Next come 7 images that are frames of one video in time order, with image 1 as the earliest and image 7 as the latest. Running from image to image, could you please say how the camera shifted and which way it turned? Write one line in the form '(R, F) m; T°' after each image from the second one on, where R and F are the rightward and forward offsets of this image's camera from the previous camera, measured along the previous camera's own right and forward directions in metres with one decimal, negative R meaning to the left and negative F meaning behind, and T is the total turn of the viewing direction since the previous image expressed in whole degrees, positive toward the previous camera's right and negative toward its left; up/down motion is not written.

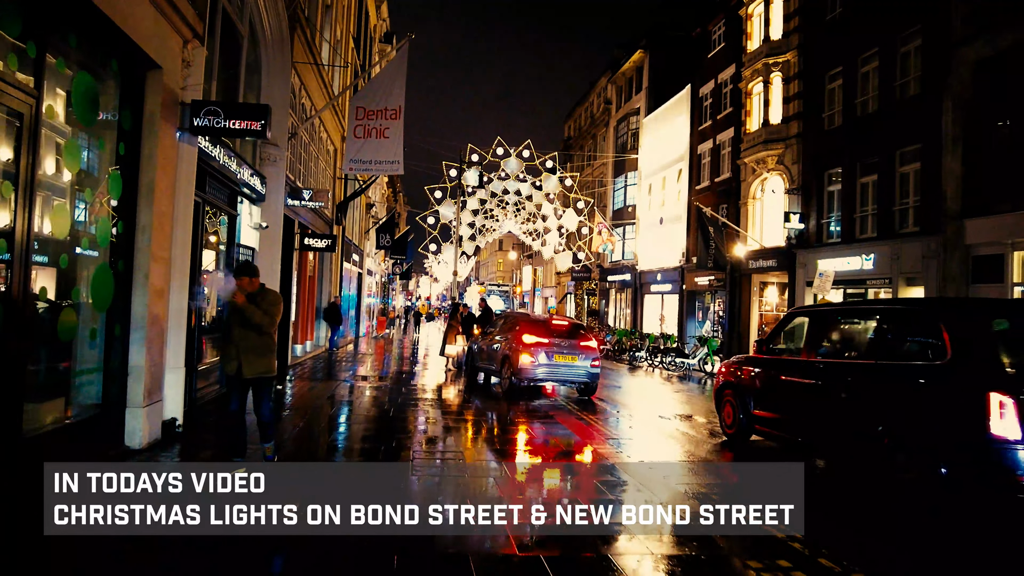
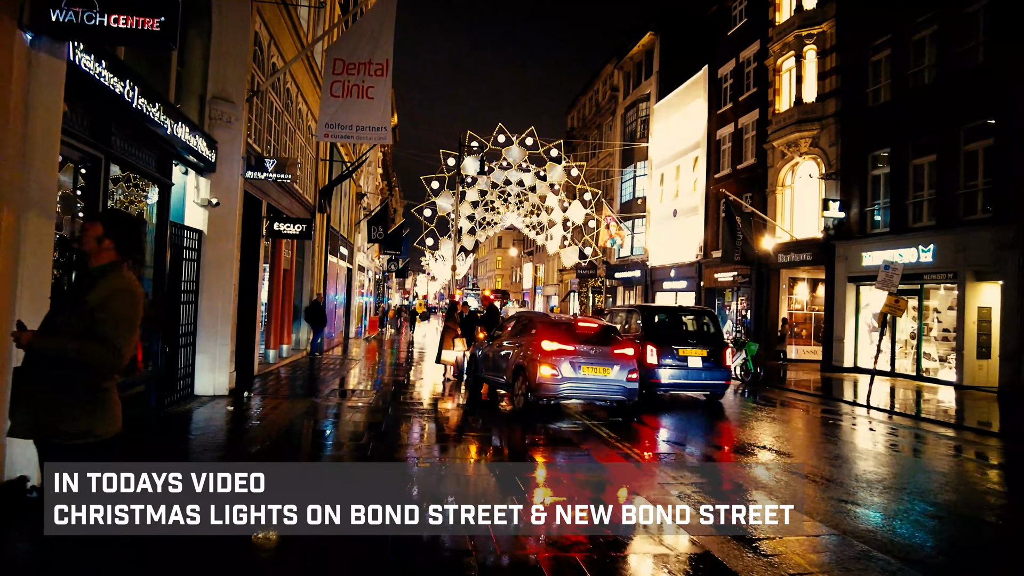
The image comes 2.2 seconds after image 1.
(-0.3, +2.7) m; 0°
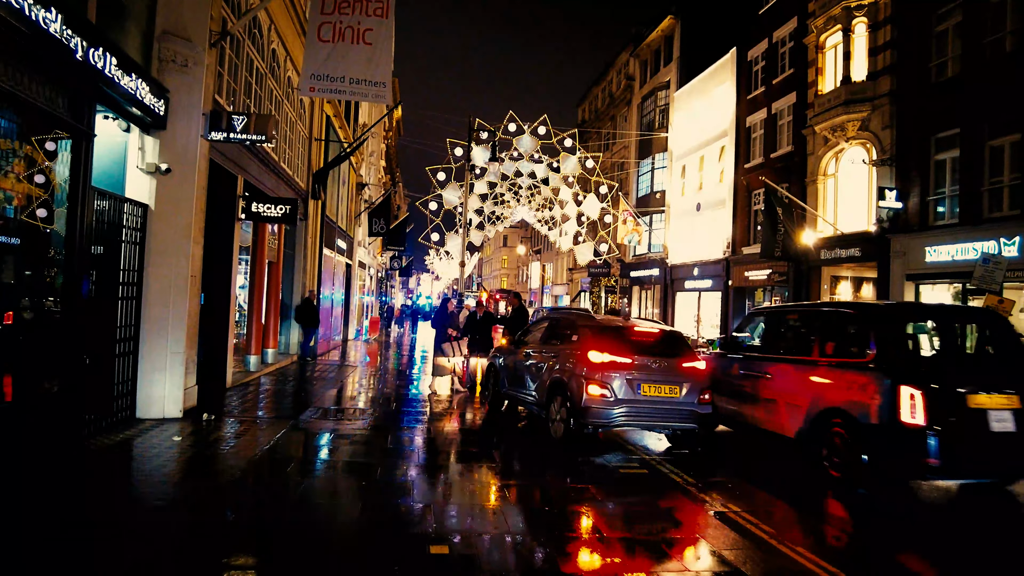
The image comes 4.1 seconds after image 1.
(-0.4, +2.4) m; 0°
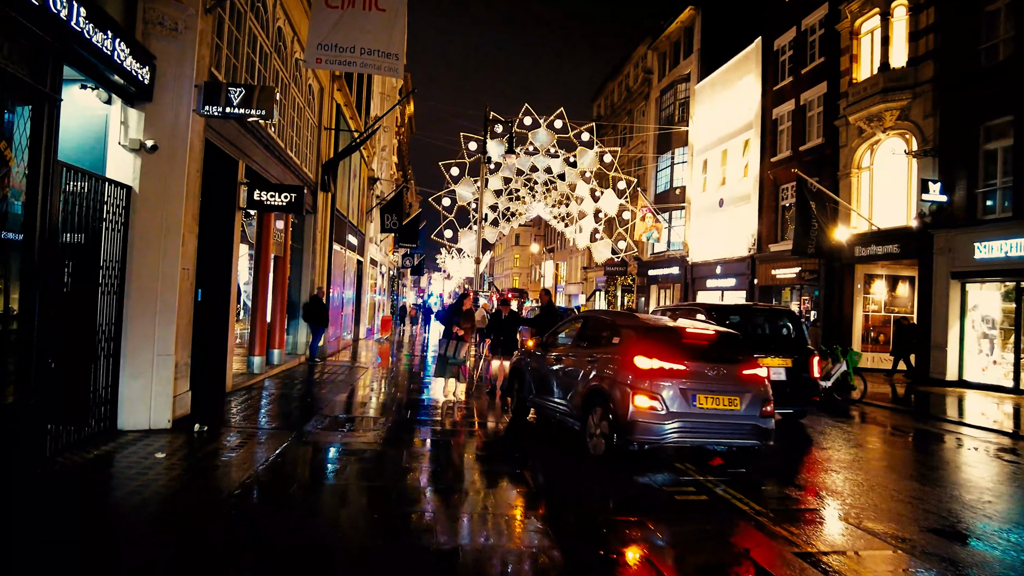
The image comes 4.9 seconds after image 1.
(-0.2, +1.0) m; -1°
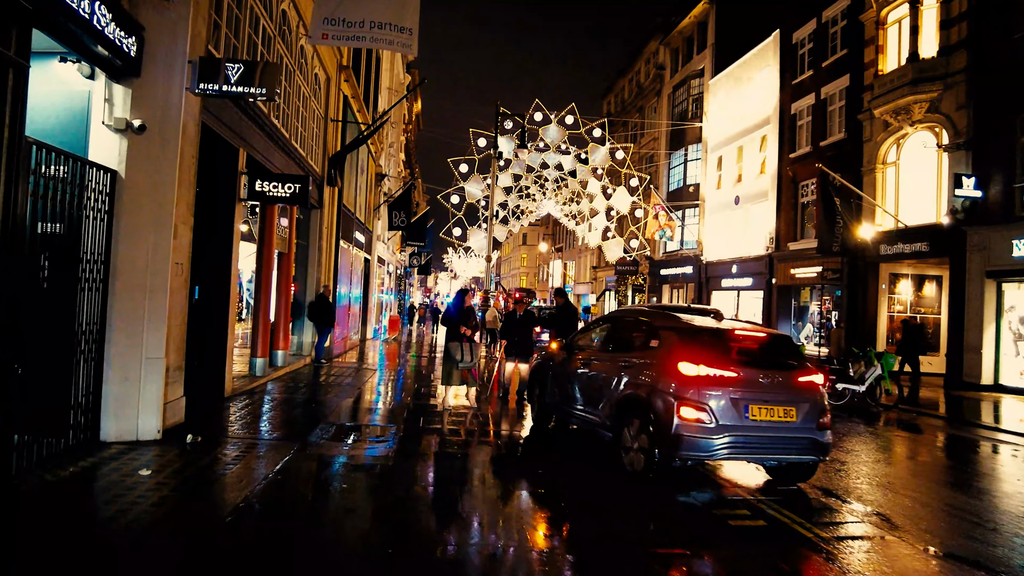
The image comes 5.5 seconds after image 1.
(-0.2, +0.7) m; 0°
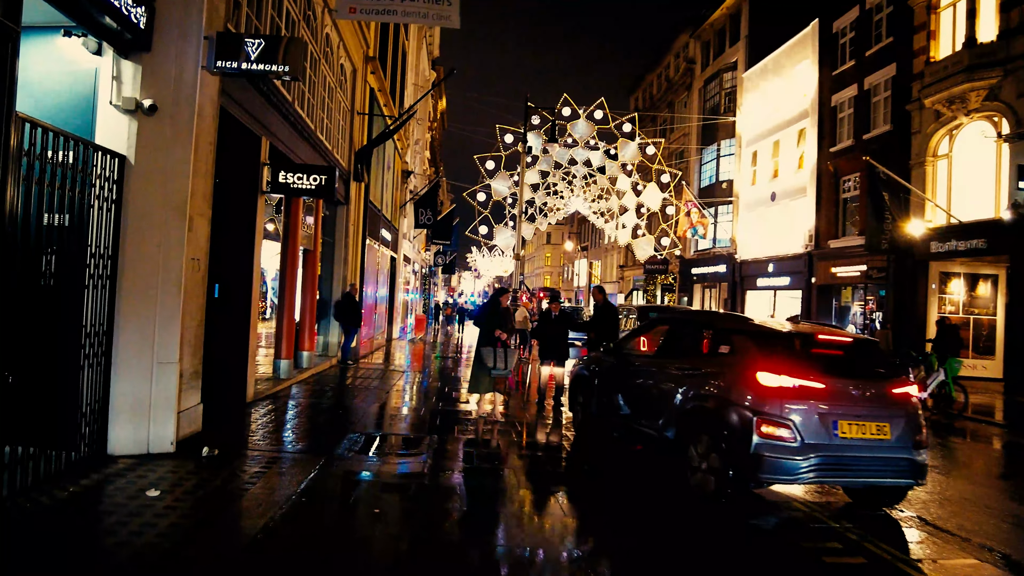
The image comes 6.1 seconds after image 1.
(-0.2, +0.7) m; -2°
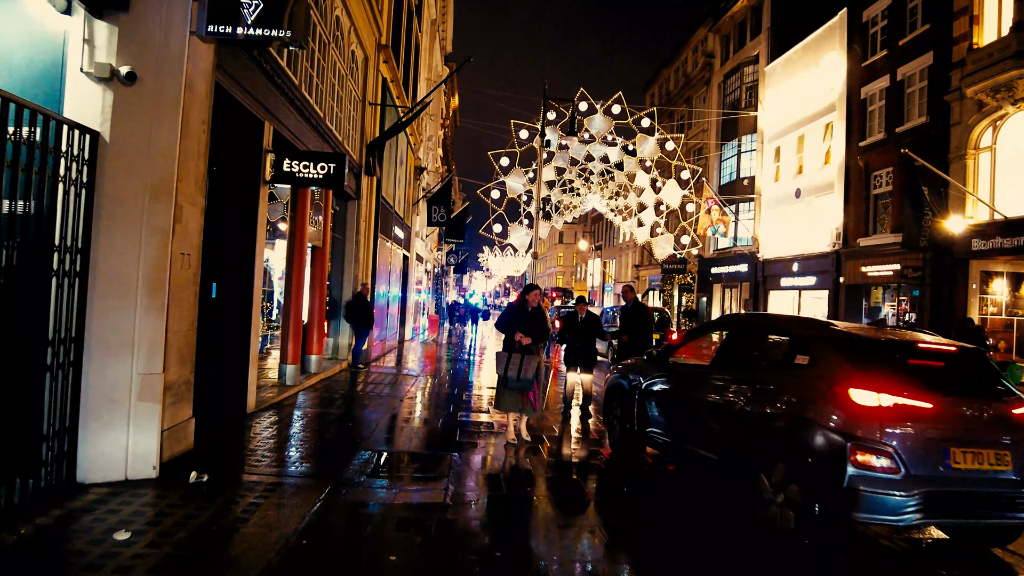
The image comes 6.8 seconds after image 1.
(-0.2, +0.9) m; -1°
